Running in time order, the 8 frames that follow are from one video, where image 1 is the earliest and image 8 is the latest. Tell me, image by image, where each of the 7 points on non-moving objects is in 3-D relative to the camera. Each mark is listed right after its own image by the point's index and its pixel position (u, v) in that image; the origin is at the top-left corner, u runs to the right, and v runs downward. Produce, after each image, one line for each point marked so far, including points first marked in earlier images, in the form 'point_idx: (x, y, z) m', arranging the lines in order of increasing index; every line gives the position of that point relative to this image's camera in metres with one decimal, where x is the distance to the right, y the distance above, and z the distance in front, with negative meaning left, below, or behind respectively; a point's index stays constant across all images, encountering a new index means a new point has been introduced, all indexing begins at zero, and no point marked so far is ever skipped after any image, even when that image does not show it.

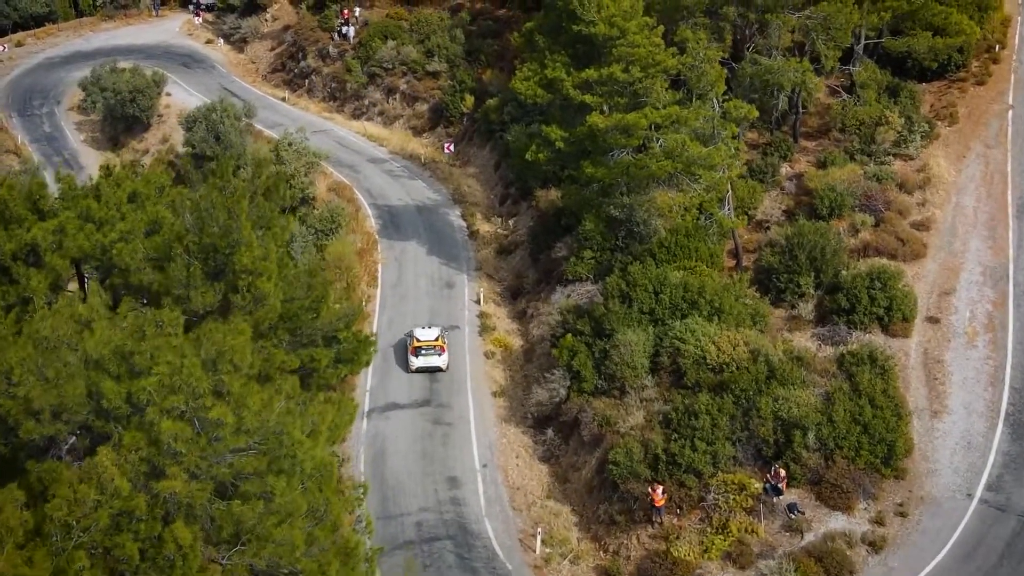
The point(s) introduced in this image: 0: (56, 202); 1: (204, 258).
0: (-6.3, +1.2, +18.8) m
1: (-3.9, +0.4, +17.0) m
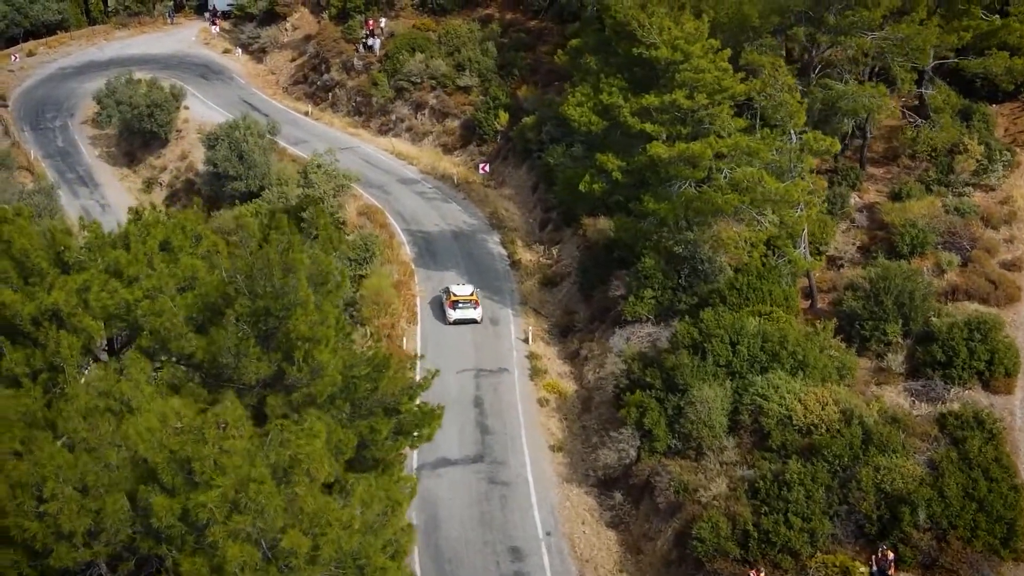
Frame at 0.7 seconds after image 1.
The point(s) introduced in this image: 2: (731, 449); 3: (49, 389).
0: (-5.3, +0.4, +17.0) m
1: (-2.9, -0.4, +15.2) m
2: (+3.2, -2.3, +19.6) m
3: (-5.1, -1.1, +15.0) m
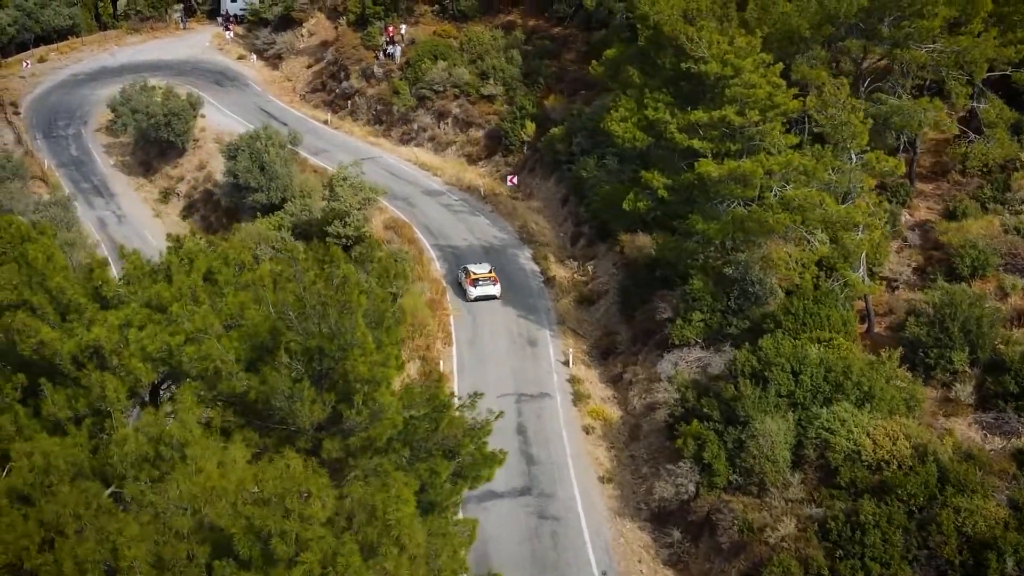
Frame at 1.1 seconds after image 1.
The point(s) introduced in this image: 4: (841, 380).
0: (-4.5, 0.0, +16.1) m
1: (-2.2, -0.8, +14.4) m
2: (+3.9, -2.7, +18.7) m
3: (-4.3, -1.5, +14.1) m
4: (+4.8, -1.3, +19.6) m
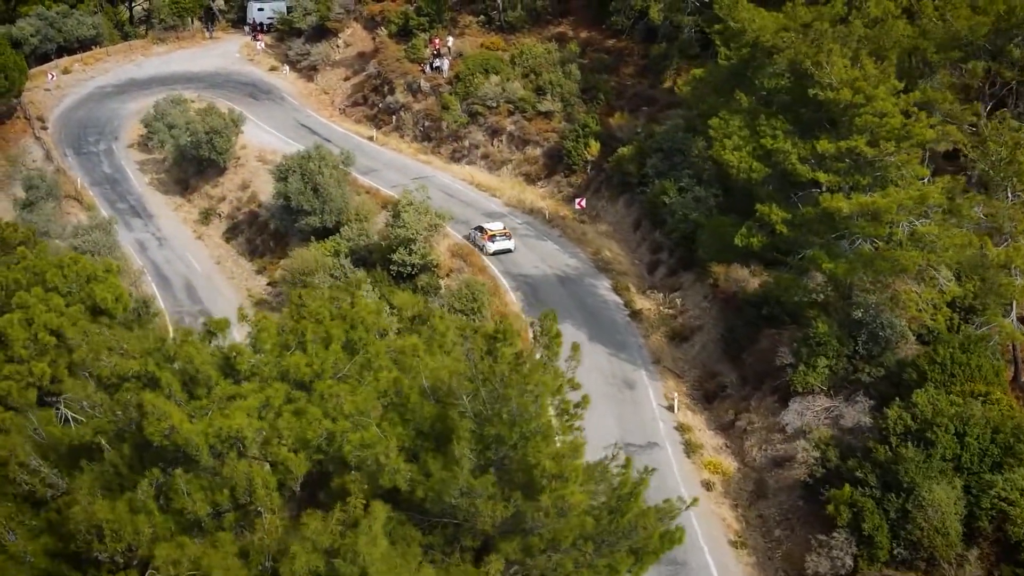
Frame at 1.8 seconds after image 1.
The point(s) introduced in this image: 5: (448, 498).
0: (-2.7, -0.7, +14.4) m
1: (-0.3, -1.5, +12.6) m
2: (+5.8, -3.4, +17.0) m
3: (-2.5, -2.3, +12.3) m
4: (+6.6, -2.0, +17.9) m
5: (-0.6, -1.9, +12.2) m
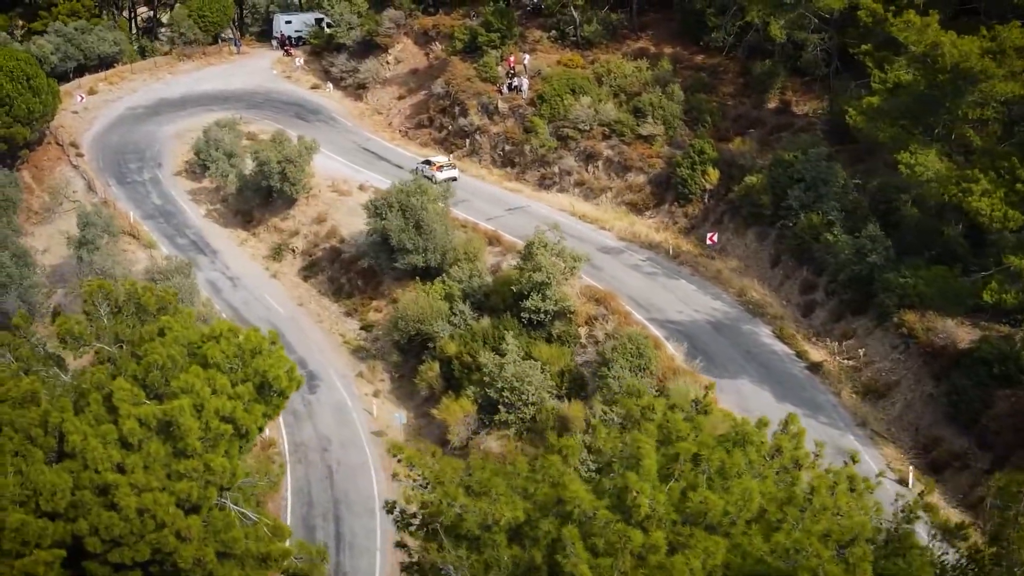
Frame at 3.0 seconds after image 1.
0: (+1.2, -1.8, +11.6) m
1: (+3.7, -2.6, +10.0) m
2: (+9.6, -4.4, +14.6) m
3: (+1.5, -3.4, +9.6) m
4: (+10.4, -3.0, +15.5) m
5: (+3.4, -3.0, +9.5) m
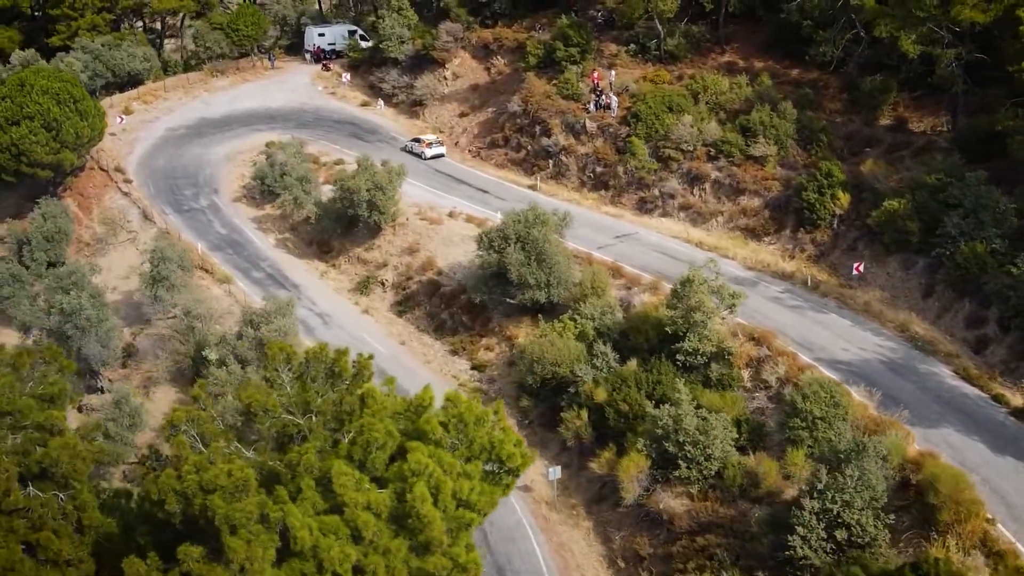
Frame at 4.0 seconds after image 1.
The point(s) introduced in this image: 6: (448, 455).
0: (+5.1, -2.6, +9.5) m
1: (+7.7, -3.3, +8.0) m
2: (+13.4, -5.0, +12.9) m
3: (+5.6, -4.1, +7.6) m
4: (+14.2, -3.6, +13.9) m
5: (+7.4, -3.7, +7.6) m
6: (-0.9, -2.3, +18.3) m
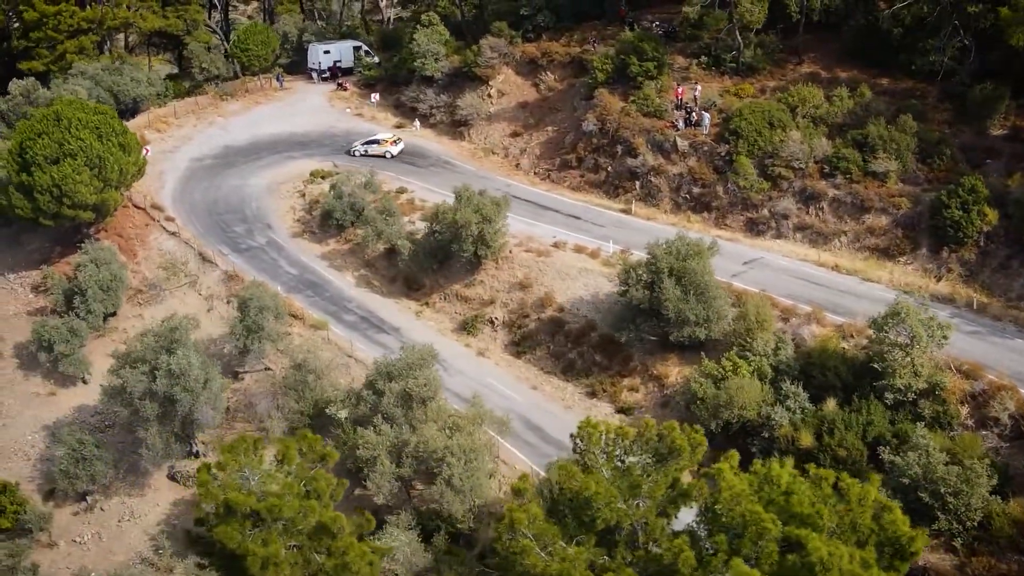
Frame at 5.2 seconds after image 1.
0: (+10.8, -3.1, +8.1) m
1: (+13.5, -3.7, +6.8) m
2: (+18.8, -5.2, +12.2) m
3: (+11.5, -4.6, +6.2) m
4: (+19.4, -3.7, +13.3) m
5: (+13.3, -4.1, +6.4) m
6: (+3.9, -3.1, +16.2) m
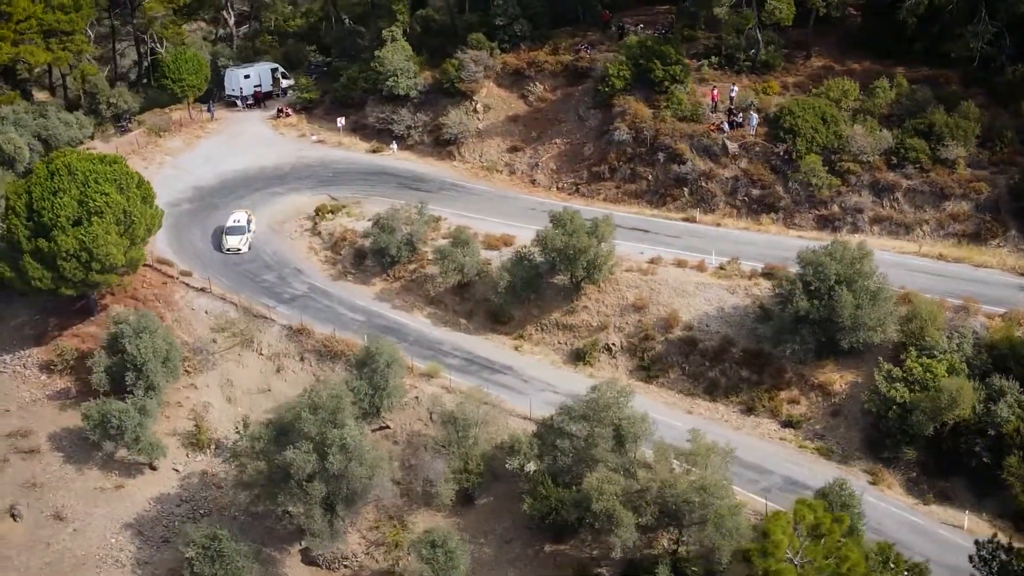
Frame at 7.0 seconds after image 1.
0: (+19.4, -2.3, +9.9) m
1: (+22.4, -2.6, +9.3) m
2: (+26.4, -3.6, +15.8) m
3: (+20.7, -3.7, +8.2) m
4: (+26.6, -2.1, +17.0) m
5: (+22.4, -3.0, +8.8) m
6: (+10.9, -3.0, +16.2) m
